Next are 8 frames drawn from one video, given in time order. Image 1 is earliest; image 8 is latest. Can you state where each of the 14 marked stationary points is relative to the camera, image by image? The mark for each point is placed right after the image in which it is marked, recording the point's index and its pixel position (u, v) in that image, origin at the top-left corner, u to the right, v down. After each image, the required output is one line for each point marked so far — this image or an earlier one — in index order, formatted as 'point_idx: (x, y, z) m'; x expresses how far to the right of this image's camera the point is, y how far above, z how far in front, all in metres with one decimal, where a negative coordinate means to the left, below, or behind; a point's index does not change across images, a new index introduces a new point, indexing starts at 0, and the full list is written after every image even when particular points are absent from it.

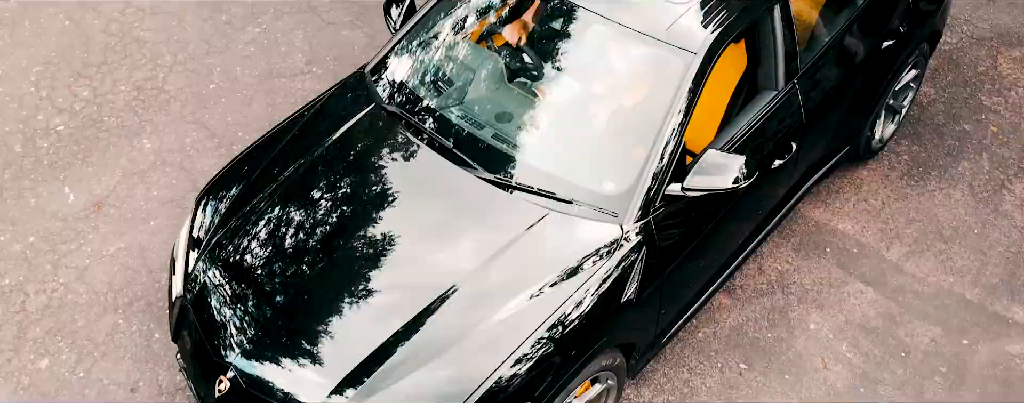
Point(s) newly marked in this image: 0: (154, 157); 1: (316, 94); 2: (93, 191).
0: (-1.5, +0.2, +4.2) m
1: (-0.9, +0.5, +4.5) m
2: (-1.8, 0.0, +4.0) m
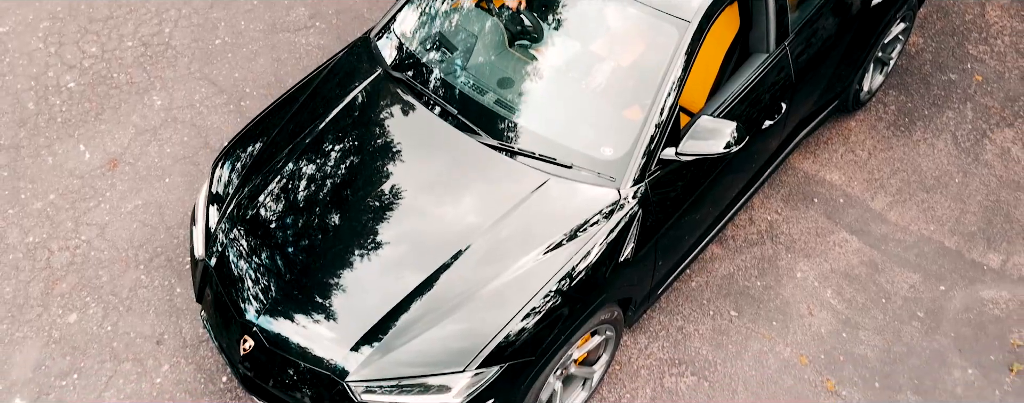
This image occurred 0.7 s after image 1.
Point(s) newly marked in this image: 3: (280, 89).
0: (-1.5, +0.4, +4.3) m
1: (-0.9, +0.7, +4.6) m
2: (-1.8, +0.2, +4.2) m
3: (-1.1, +0.5, +4.4) m
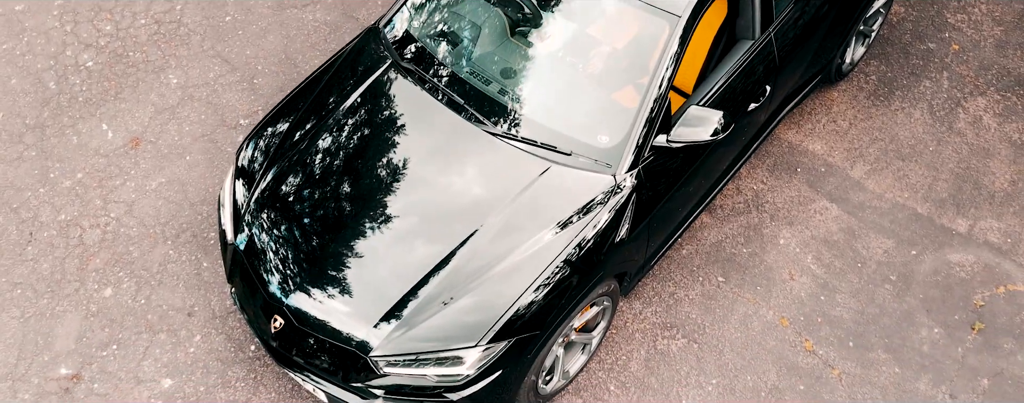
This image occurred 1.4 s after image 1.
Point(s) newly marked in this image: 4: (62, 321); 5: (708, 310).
0: (-1.5, +0.5, +4.5) m
1: (-0.9, +0.9, +4.8) m
2: (-1.7, +0.3, +4.4) m
3: (-1.1, +0.6, +4.6) m
4: (-1.8, -0.5, +3.8) m
5: (+0.7, -0.4, +3.7) m
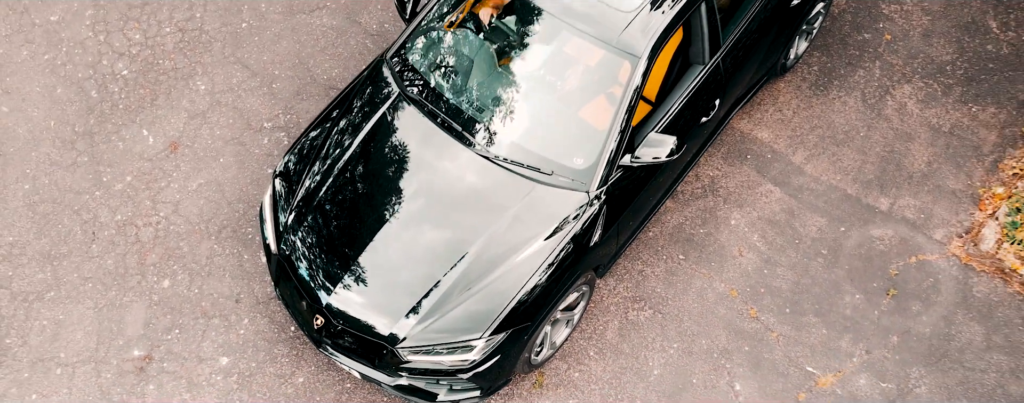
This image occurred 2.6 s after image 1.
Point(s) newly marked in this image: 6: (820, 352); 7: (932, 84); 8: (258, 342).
0: (-1.6, +0.6, +5.1) m
1: (-1.0, +1.0, +5.3) m
2: (-1.8, +0.4, +5.0) m
3: (-1.1, +0.7, +5.2) m
4: (-1.8, -0.5, +4.5) m
5: (+0.7, -0.4, +4.4) m
6: (+1.3, -0.7, +4.2) m
7: (+2.1, +0.6, +4.9) m
8: (-1.2, -0.6, +4.4) m
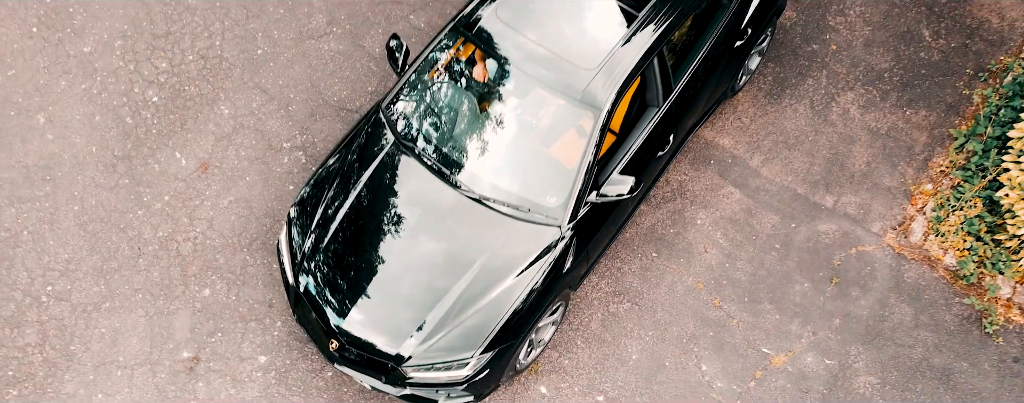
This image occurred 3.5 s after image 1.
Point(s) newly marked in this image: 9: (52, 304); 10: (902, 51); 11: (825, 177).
0: (-1.7, +0.5, +5.7) m
1: (-1.1, +0.9, +5.9) m
2: (-1.9, +0.3, +5.6) m
3: (-1.2, +0.7, +5.8) m
4: (-1.8, -0.6, +5.2) m
5: (+0.7, -0.4, +5.1) m
6: (+1.3, -0.7, +4.9) m
7: (+2.1, +0.6, +5.6) m
8: (-1.2, -0.7, +5.1) m
9: (-2.5, -0.6, +5.2) m
10: (+2.3, +0.9, +5.7) m
11: (+1.7, +0.1, +5.3) m
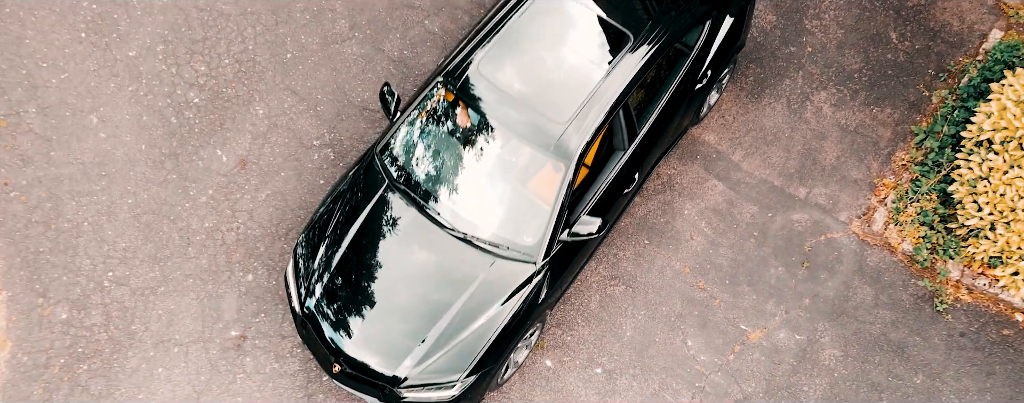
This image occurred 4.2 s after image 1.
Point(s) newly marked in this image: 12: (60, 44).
0: (-1.6, +0.5, +6.3) m
1: (-1.0, +1.0, +6.5) m
2: (-1.8, +0.3, +6.3) m
3: (-1.1, +0.7, +6.4) m
4: (-1.8, -0.6, +5.8) m
5: (+0.8, -0.4, +5.7) m
6: (+1.4, -0.6, +5.6) m
7: (+2.1, +0.7, +6.2) m
8: (-1.1, -0.7, +5.8) m
9: (-2.4, -0.5, +5.9) m
10: (+2.4, +1.0, +6.3) m
11: (+1.8, +0.2, +5.9) m
12: (-3.1, +1.1, +6.6) m
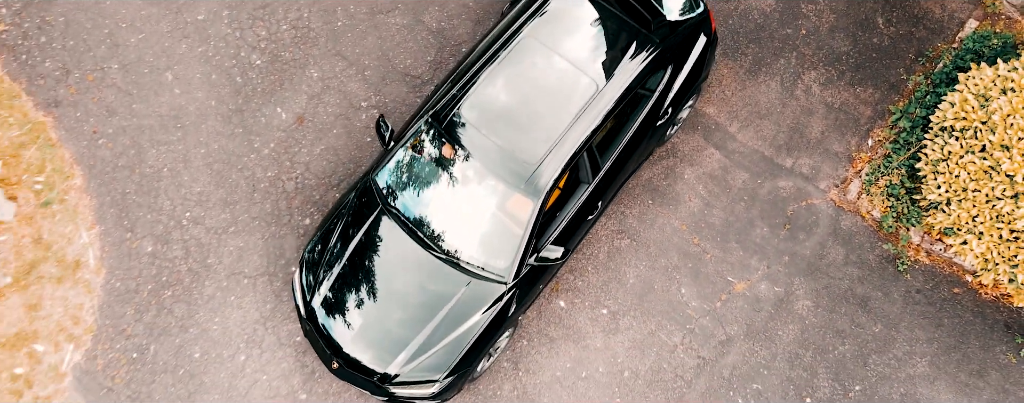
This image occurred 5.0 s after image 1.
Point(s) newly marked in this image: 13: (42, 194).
0: (-1.4, +0.9, +7.2) m
1: (-0.8, +1.3, +7.3) m
2: (-1.6, +0.7, +7.1) m
3: (-0.9, +1.1, +7.2) m
4: (-1.6, -0.3, +6.8) m
5: (+0.9, -0.1, +6.6) m
6: (+1.5, -0.4, +6.5) m
7: (+2.3, +1.0, +6.9) m
8: (-1.0, -0.4, +6.7) m
9: (-2.3, -0.2, +6.9) m
10: (+2.6, +1.2, +7.0) m
11: (+1.9, +0.4, +6.8) m
12: (-2.9, +1.5, +7.5) m
13: (-3.3, +0.1, +6.8) m
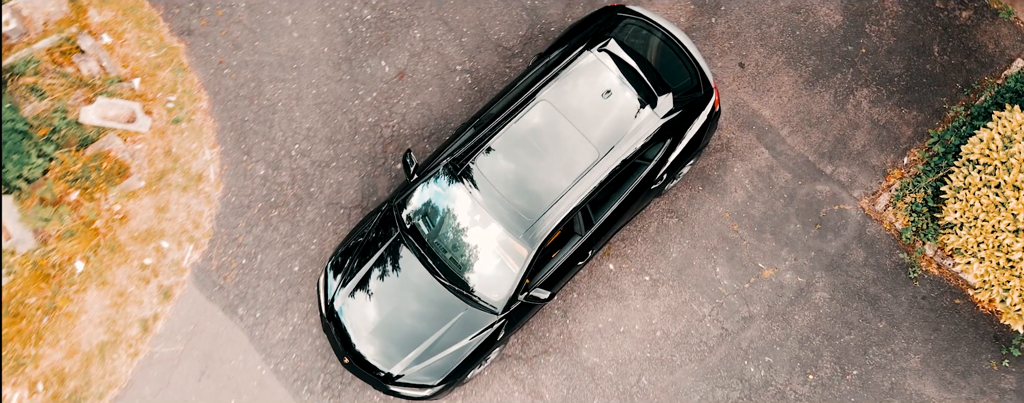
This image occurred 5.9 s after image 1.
0: (-0.7, +1.3, +8.2) m
1: (-0.1, +1.7, +8.2) m
2: (-1.0, +1.2, +8.1) m
3: (-0.2, +1.4, +8.2) m
4: (-1.1, +0.2, +7.8) m
5: (+1.4, 0.0, +7.6) m
6: (+2.0, -0.4, +7.4) m
7: (+3.0, +0.9, +7.7) m
8: (-0.5, 0.0, +7.7) m
9: (-1.8, +0.4, +7.9) m
10: (+3.2, +1.1, +7.8) m
11: (+2.5, +0.4, +7.6) m
12: (-2.1, +2.2, +8.4) m
13: (-2.8, +0.7, +7.9) m
